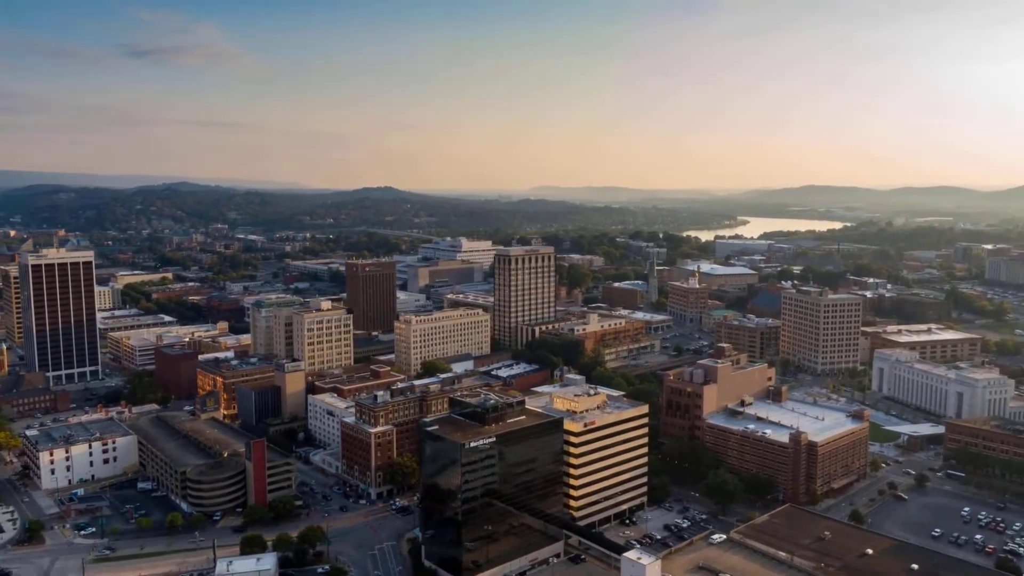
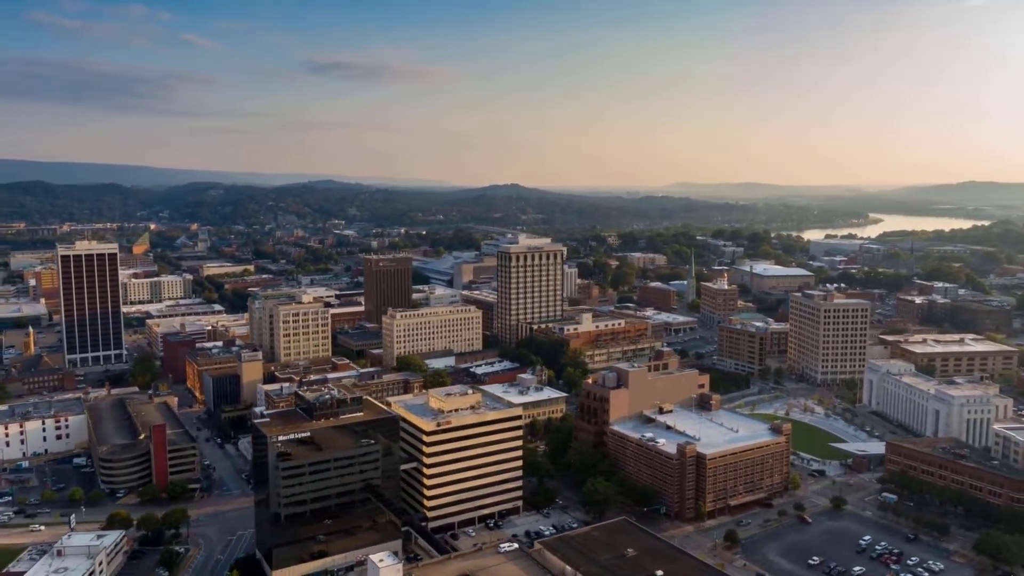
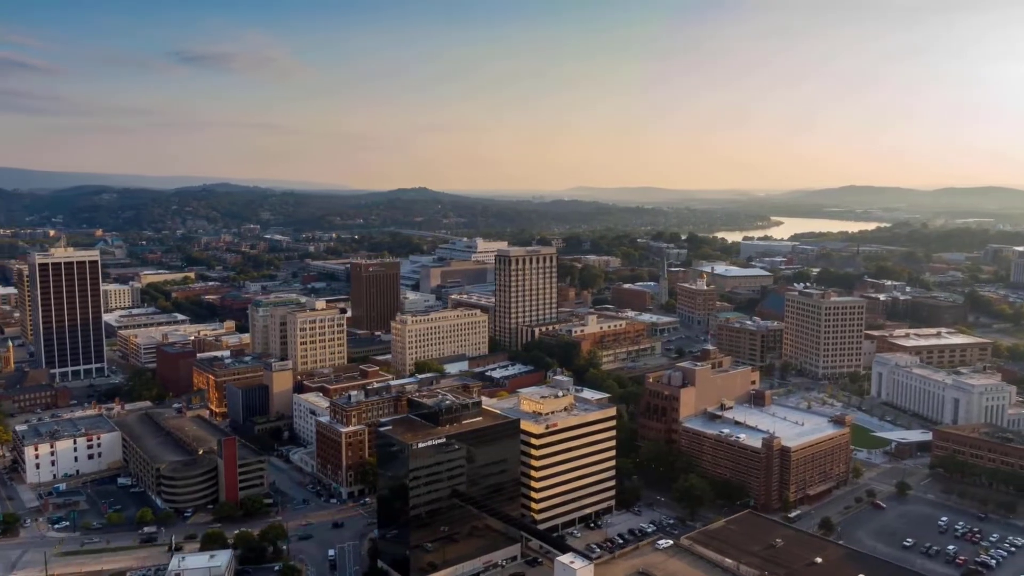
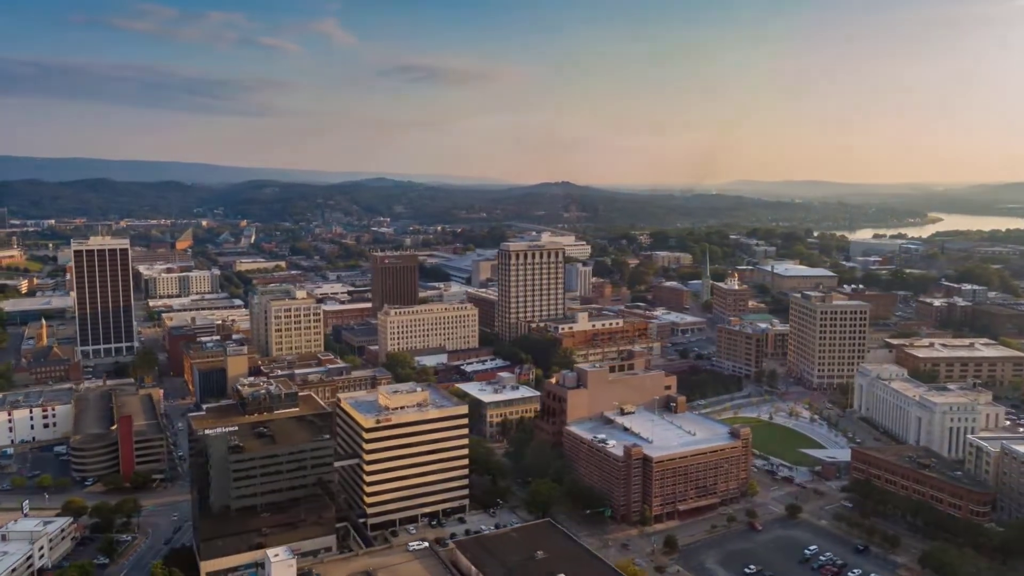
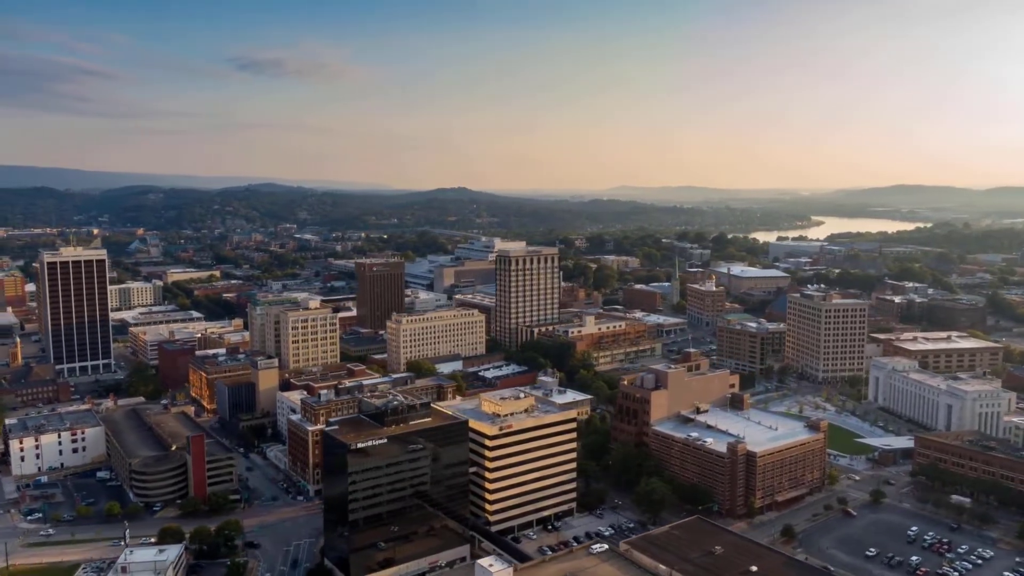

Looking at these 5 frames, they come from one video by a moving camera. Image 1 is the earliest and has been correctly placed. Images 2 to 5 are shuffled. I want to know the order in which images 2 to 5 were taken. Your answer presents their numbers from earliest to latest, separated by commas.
3, 5, 2, 4
